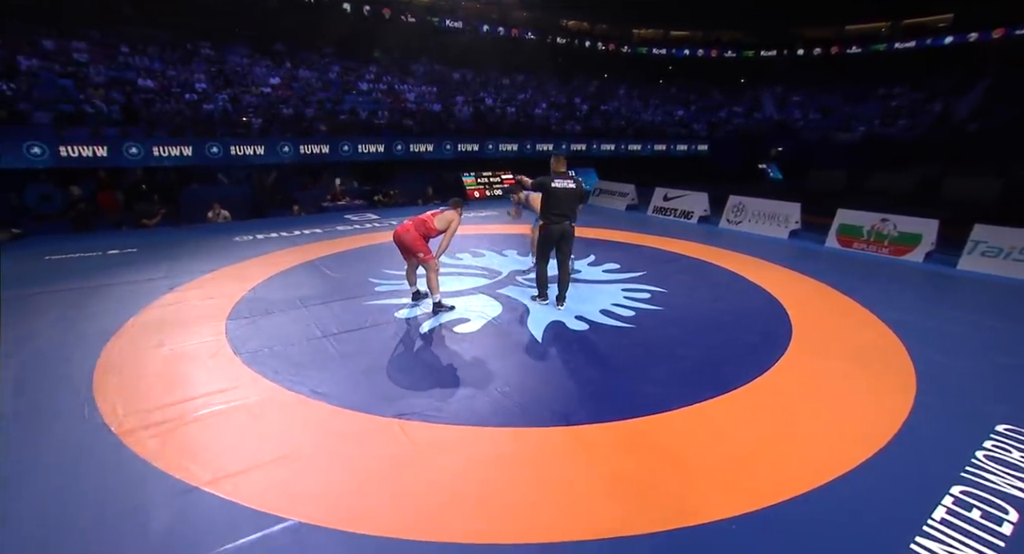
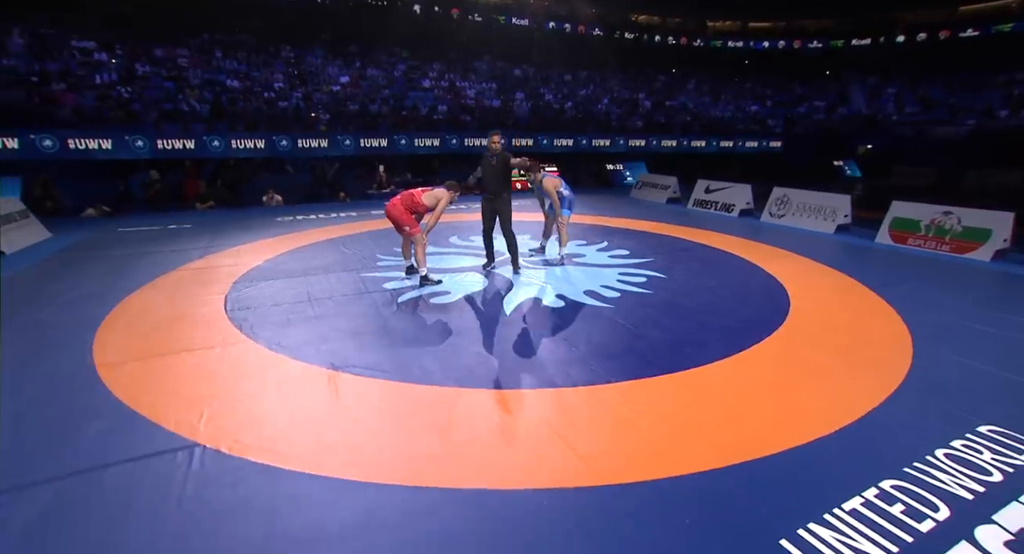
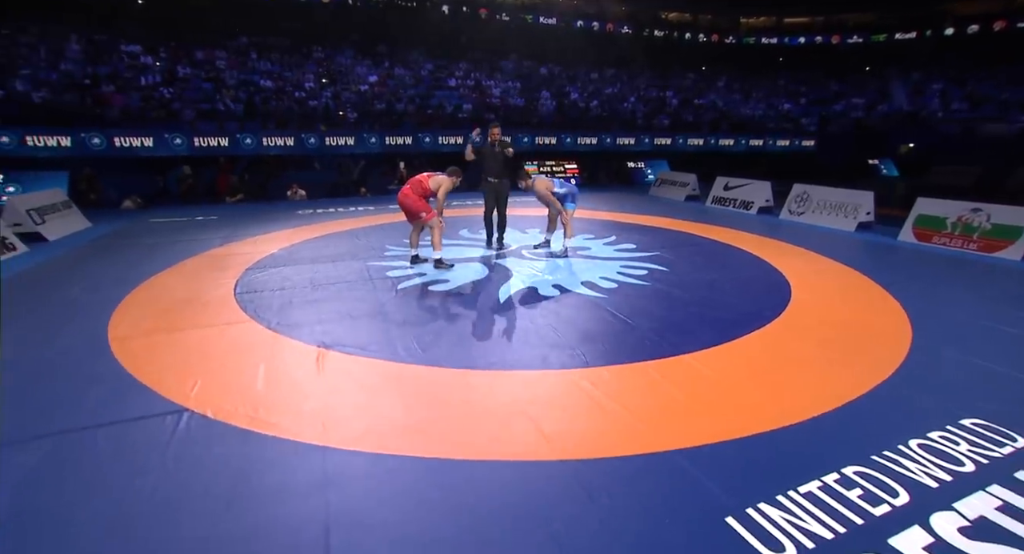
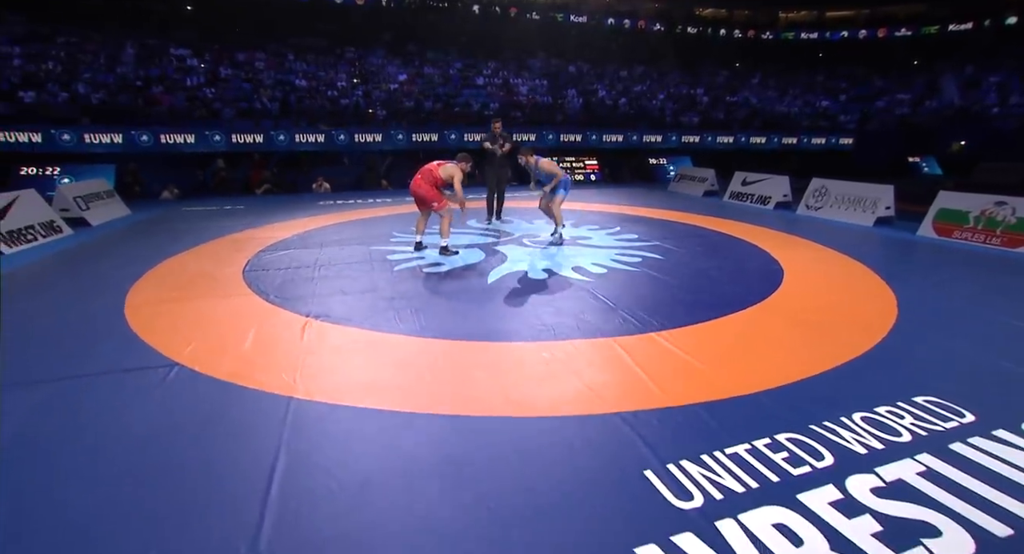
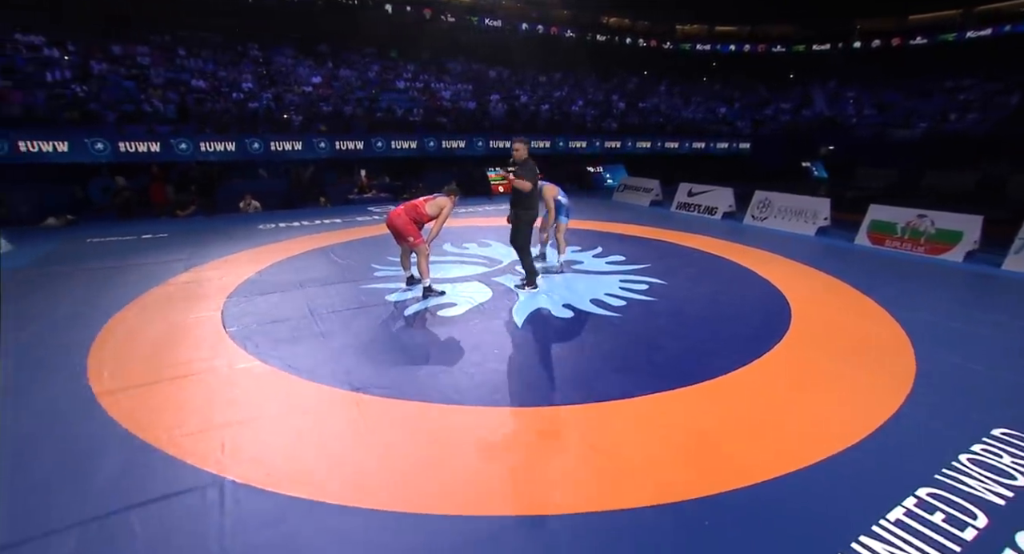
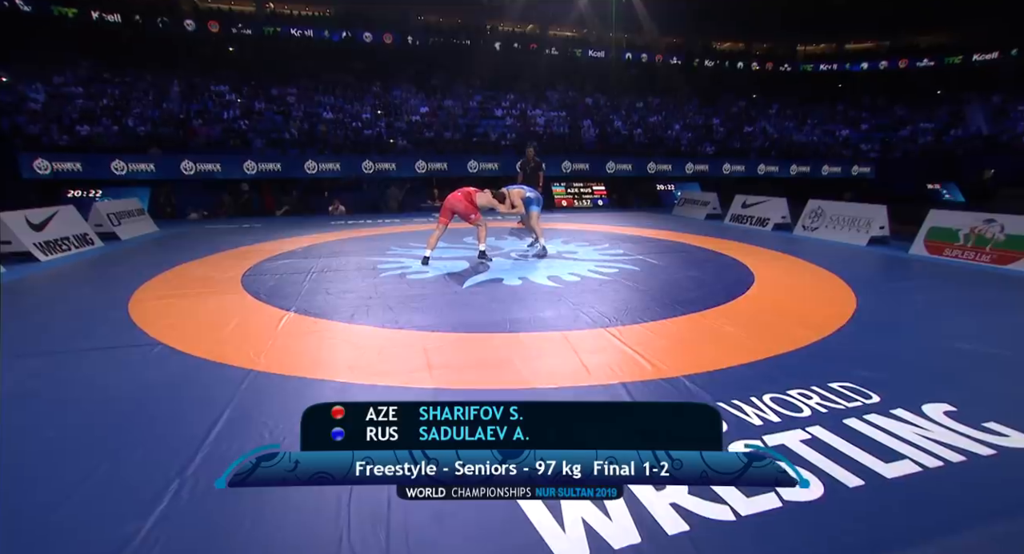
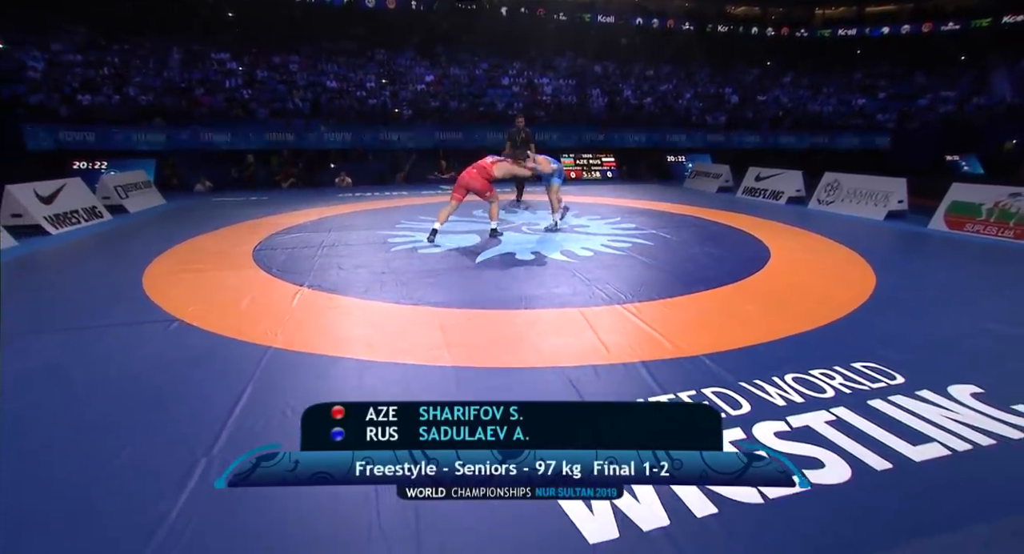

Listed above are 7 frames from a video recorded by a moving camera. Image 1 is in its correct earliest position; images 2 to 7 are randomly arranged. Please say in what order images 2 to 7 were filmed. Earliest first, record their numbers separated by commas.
5, 2, 3, 4, 7, 6
